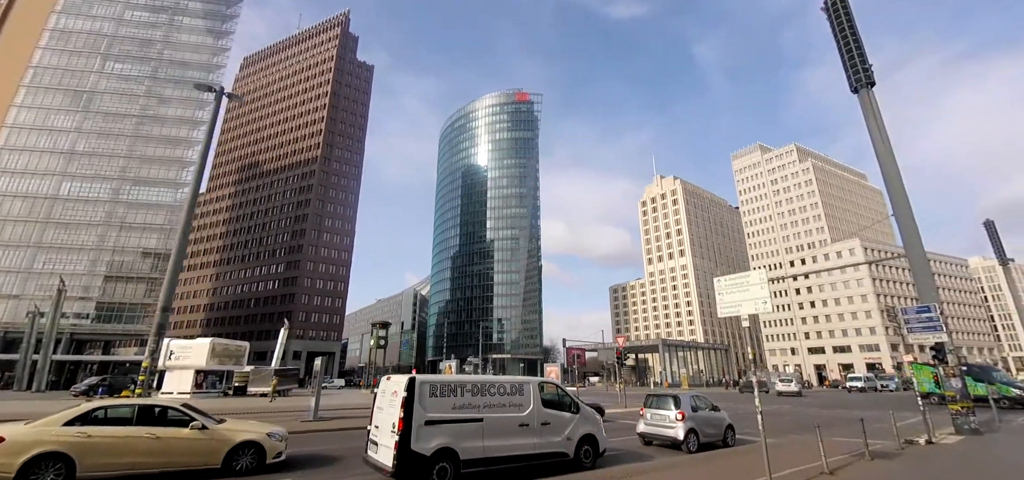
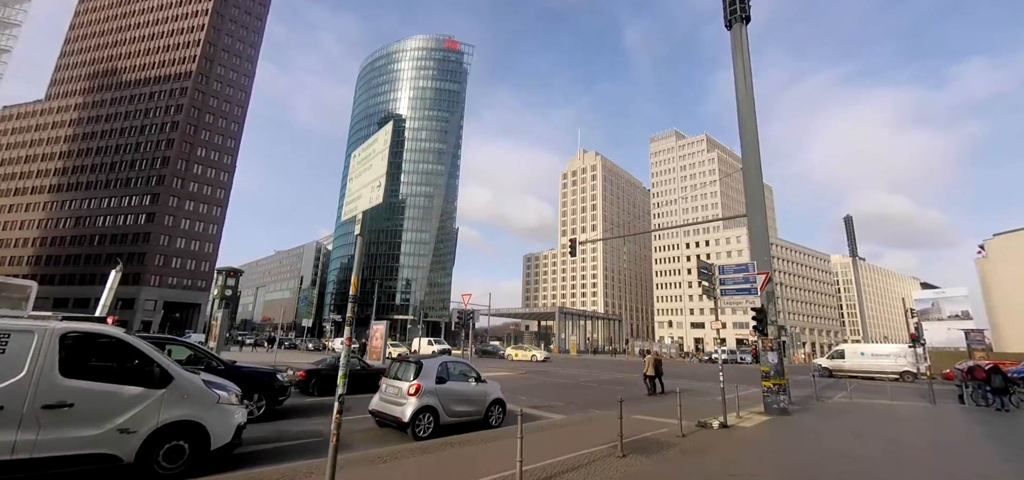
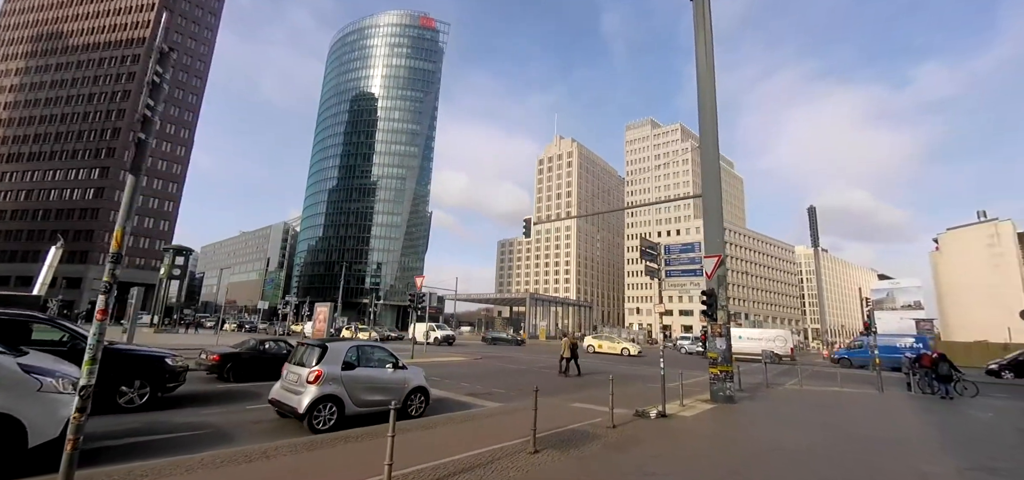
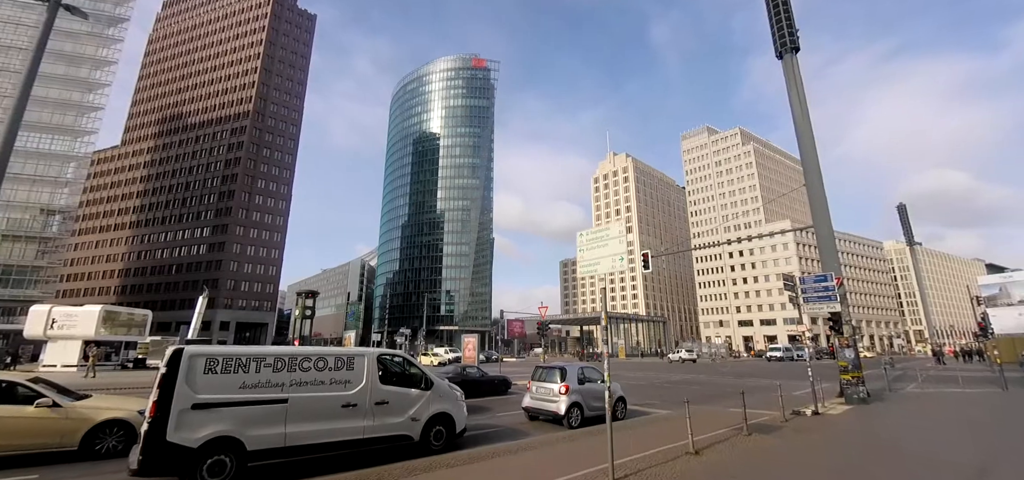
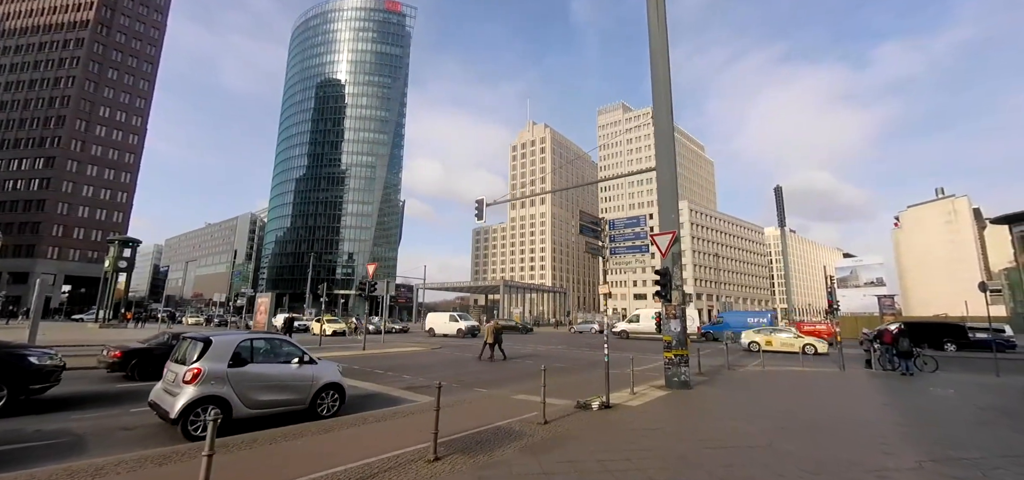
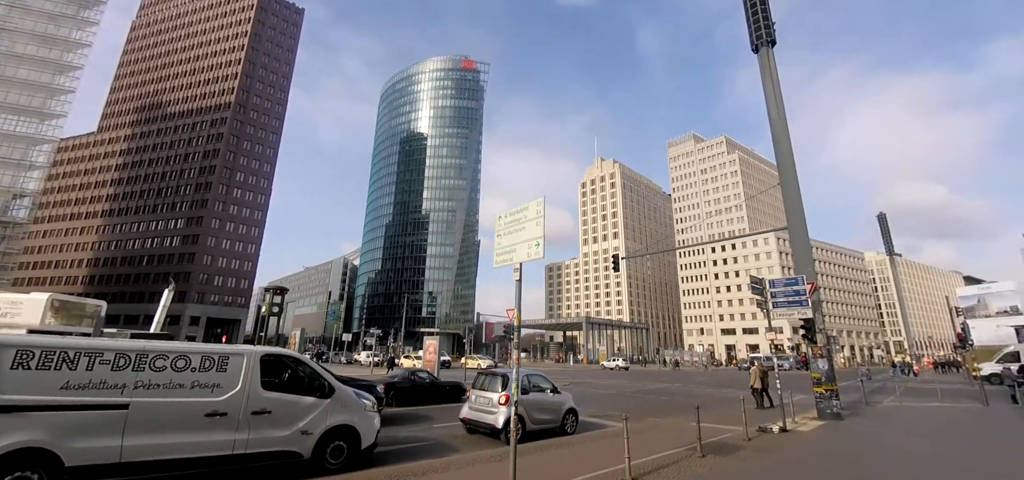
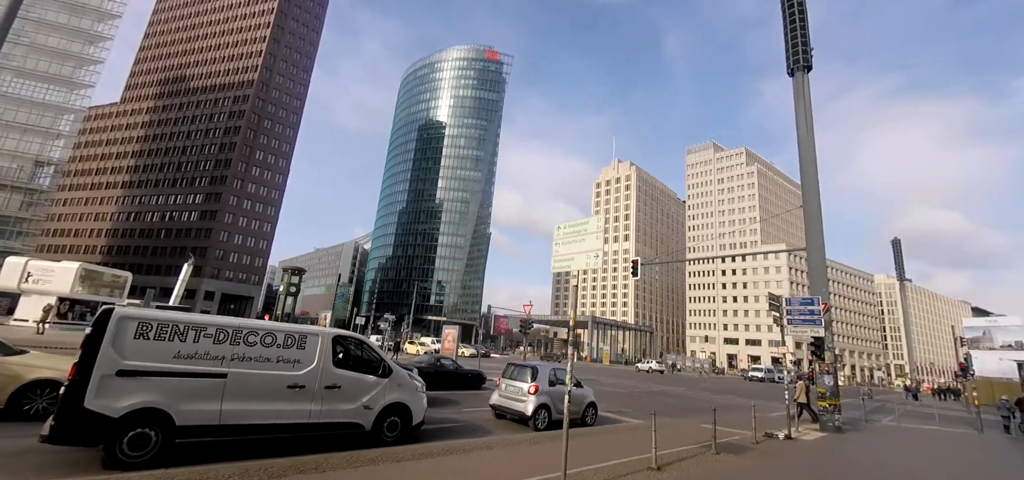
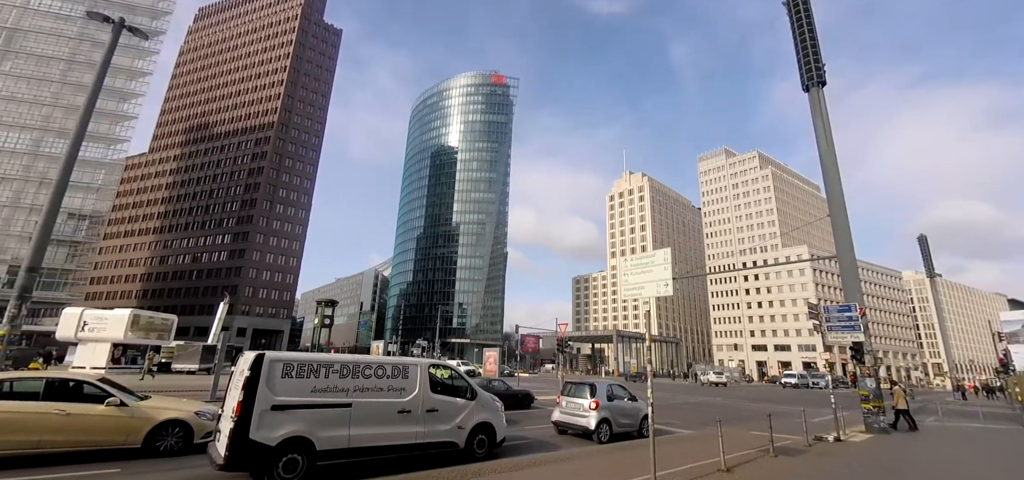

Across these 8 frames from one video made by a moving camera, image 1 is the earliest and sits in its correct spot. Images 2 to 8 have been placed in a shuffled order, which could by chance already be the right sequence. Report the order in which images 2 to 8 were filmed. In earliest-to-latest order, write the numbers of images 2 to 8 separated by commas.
8, 4, 7, 6, 2, 3, 5
